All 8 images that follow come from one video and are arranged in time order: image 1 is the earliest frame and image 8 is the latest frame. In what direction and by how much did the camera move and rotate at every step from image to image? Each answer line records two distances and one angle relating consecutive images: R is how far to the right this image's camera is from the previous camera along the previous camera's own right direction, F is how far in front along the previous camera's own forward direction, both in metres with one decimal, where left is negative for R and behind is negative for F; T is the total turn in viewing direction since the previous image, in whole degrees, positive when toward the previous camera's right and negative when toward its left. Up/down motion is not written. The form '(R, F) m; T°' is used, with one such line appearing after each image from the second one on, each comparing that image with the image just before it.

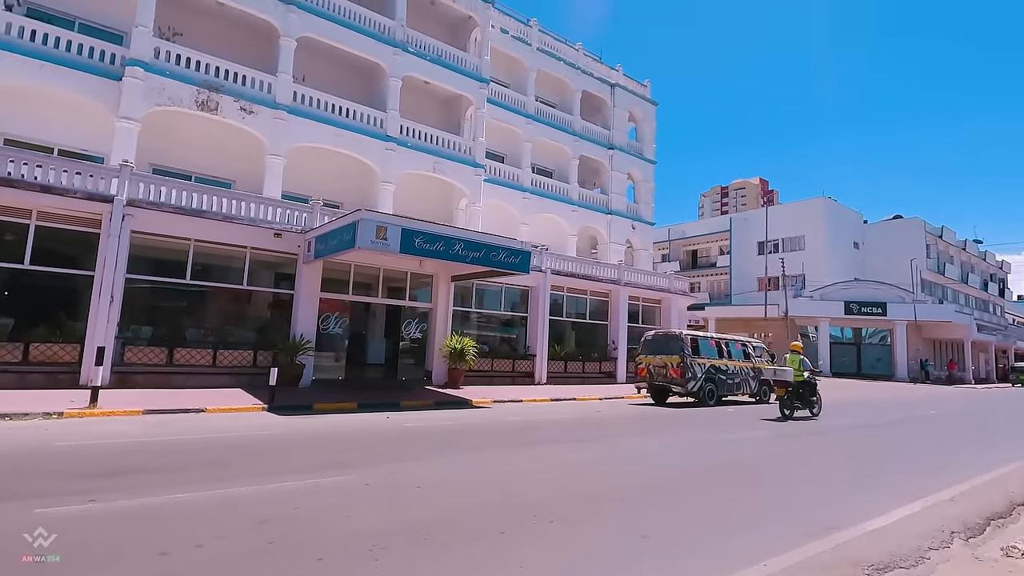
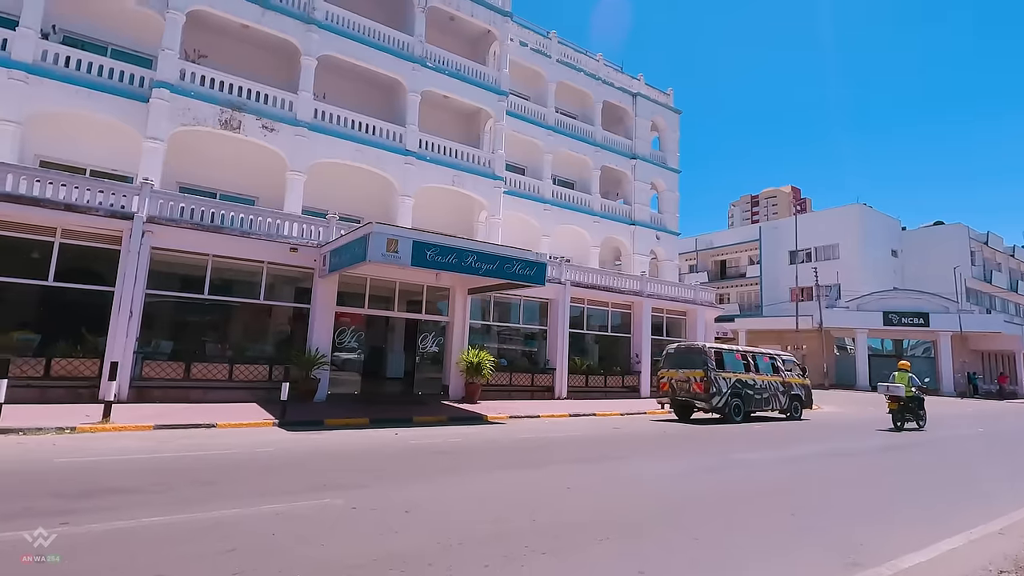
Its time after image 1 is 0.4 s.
(+0.3, +0.3) m; -3°
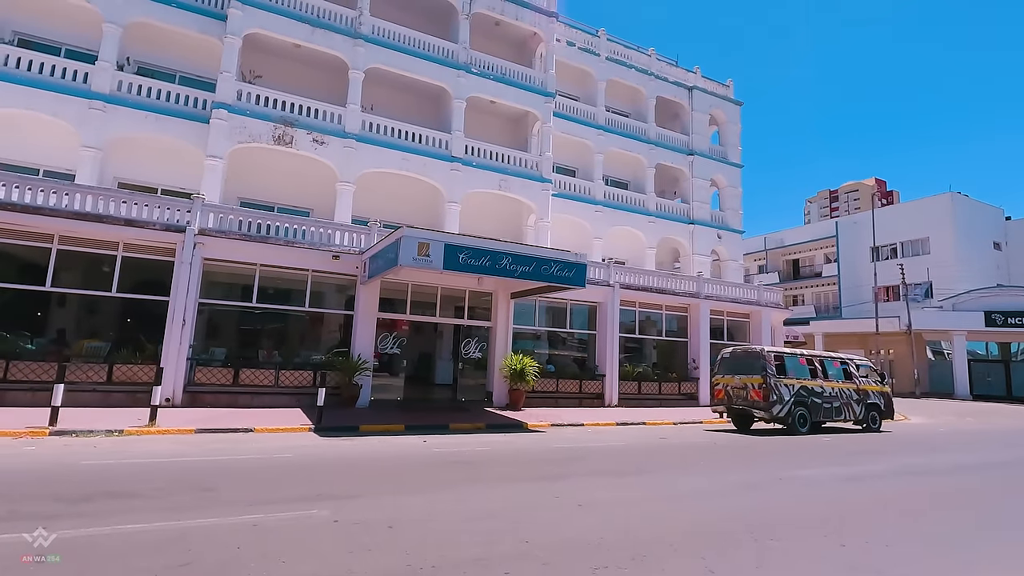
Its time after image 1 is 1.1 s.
(+0.6, +0.5) m; -7°
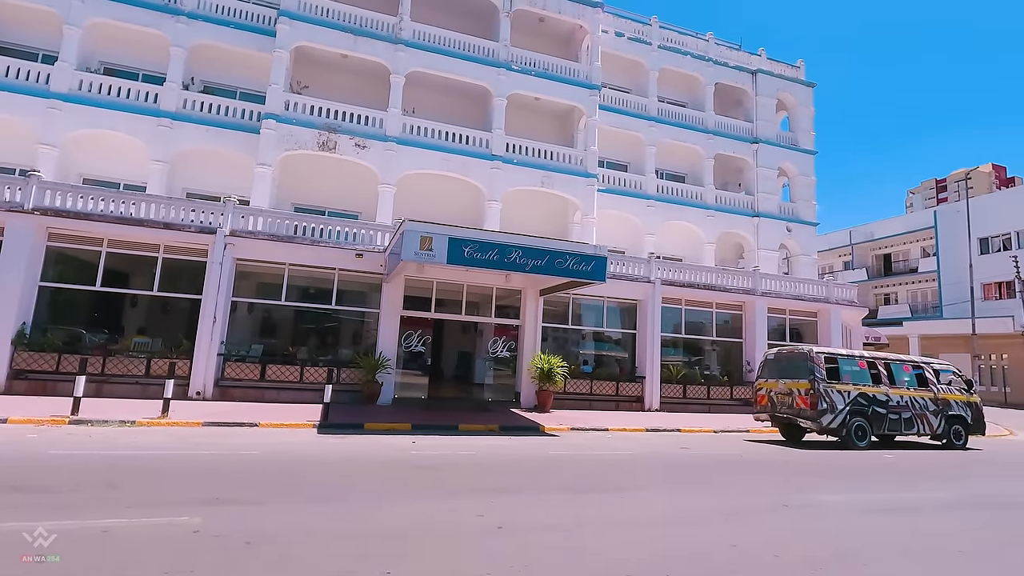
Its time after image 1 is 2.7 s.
(+1.5, +0.5) m; -8°
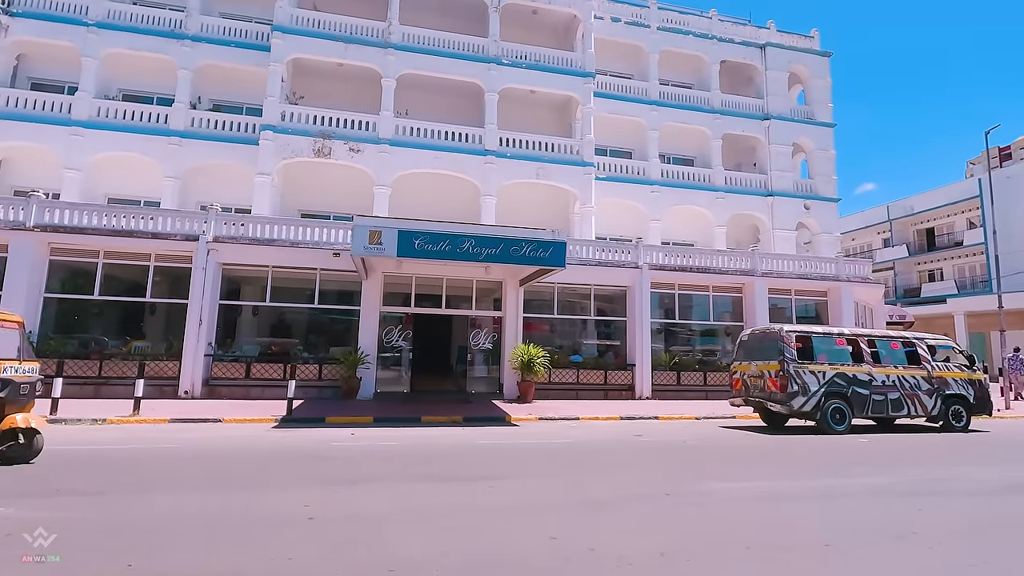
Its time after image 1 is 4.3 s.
(+2.1, 0.0) m; -5°
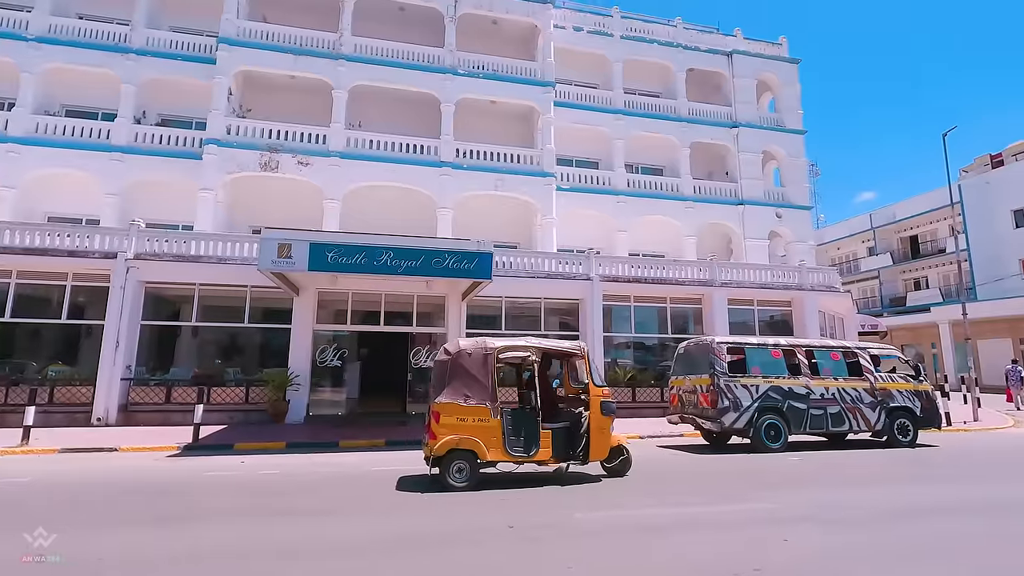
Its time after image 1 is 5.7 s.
(+1.6, +0.8) m; 0°
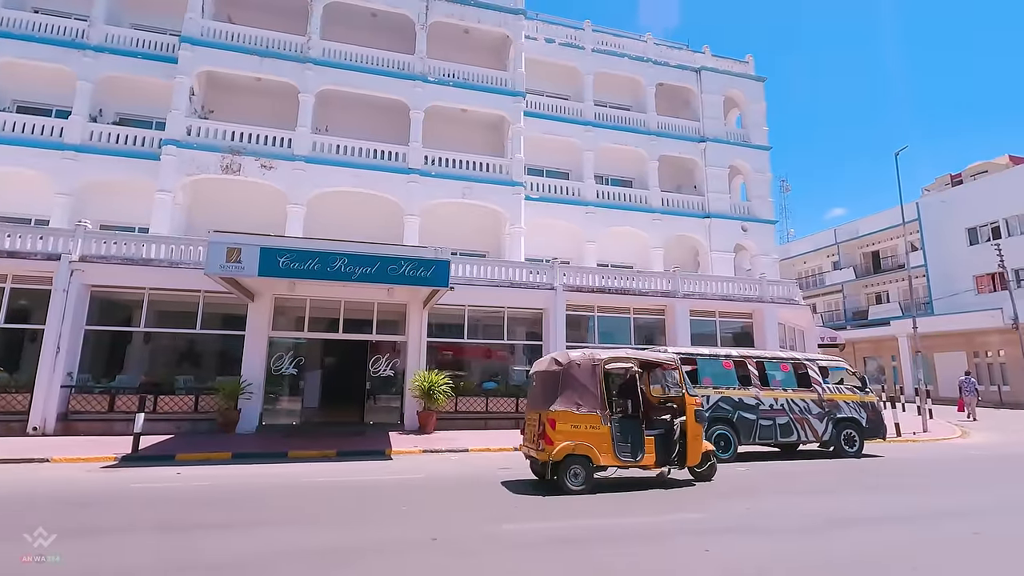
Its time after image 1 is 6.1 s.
(+0.4, +0.1) m; +2°
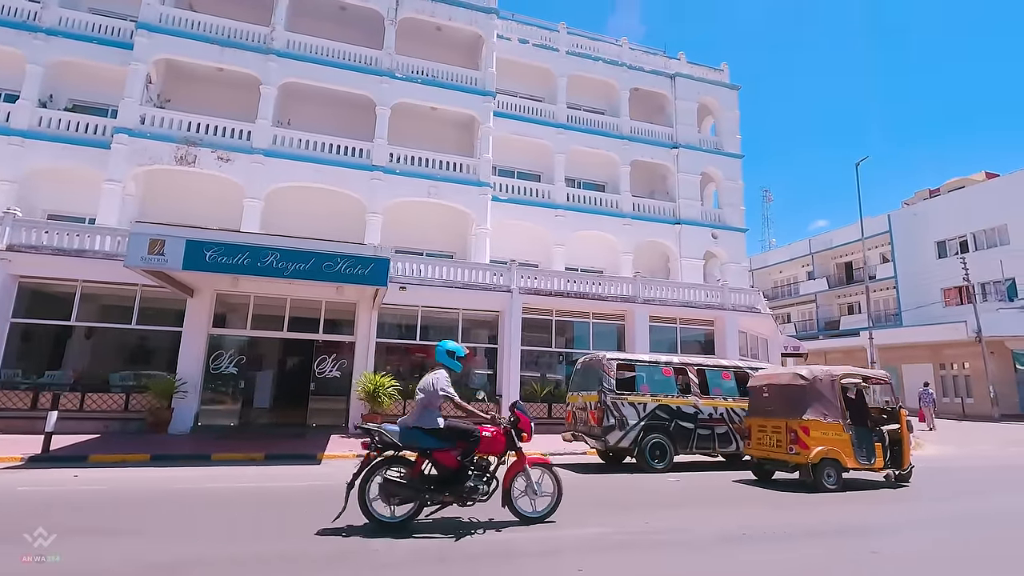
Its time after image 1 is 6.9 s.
(+1.0, +0.4) m; +1°
